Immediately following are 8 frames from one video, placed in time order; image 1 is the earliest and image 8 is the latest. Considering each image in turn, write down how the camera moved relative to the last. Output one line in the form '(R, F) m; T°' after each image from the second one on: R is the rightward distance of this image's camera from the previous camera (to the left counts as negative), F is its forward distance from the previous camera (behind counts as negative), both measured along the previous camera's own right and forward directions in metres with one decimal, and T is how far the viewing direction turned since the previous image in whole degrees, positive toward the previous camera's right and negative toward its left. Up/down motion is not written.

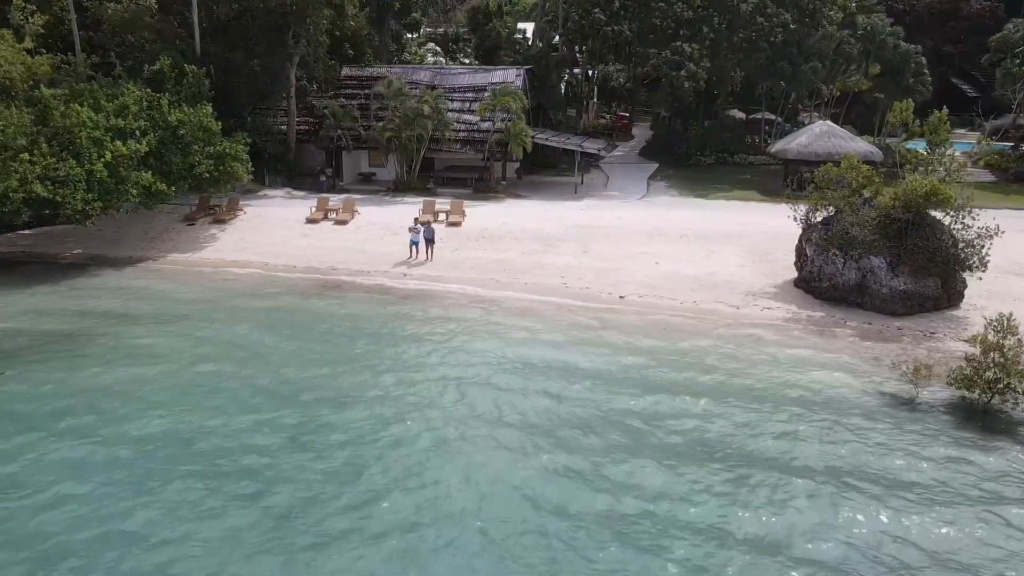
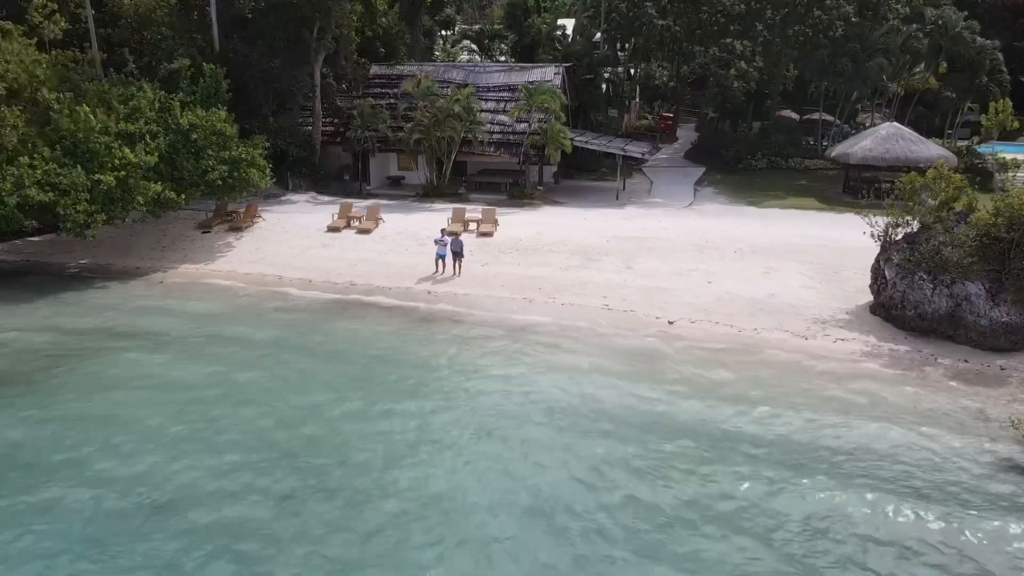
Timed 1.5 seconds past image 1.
(0.0, +1.9) m; -3°
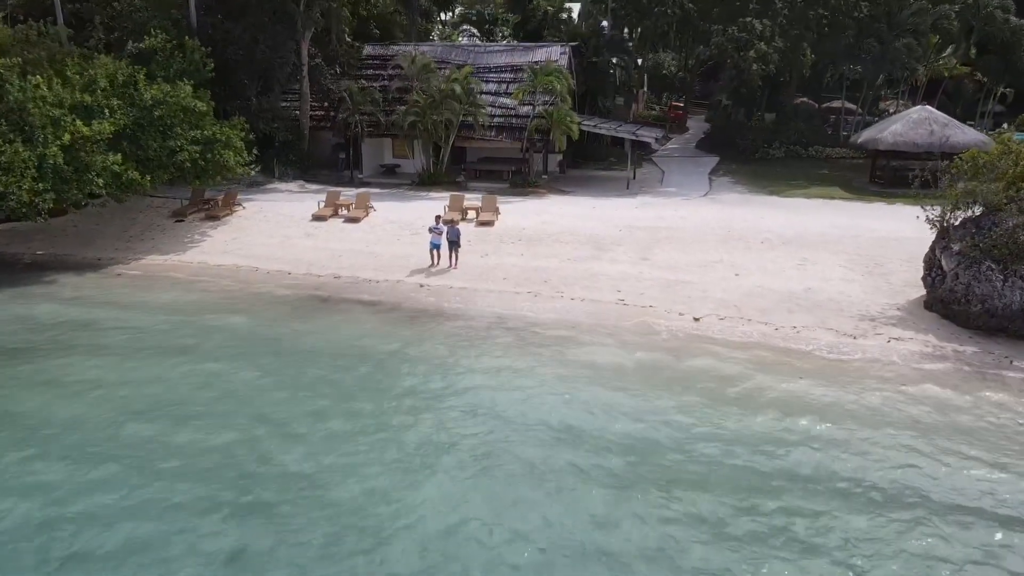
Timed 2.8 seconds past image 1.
(0.0, +1.9) m; 0°
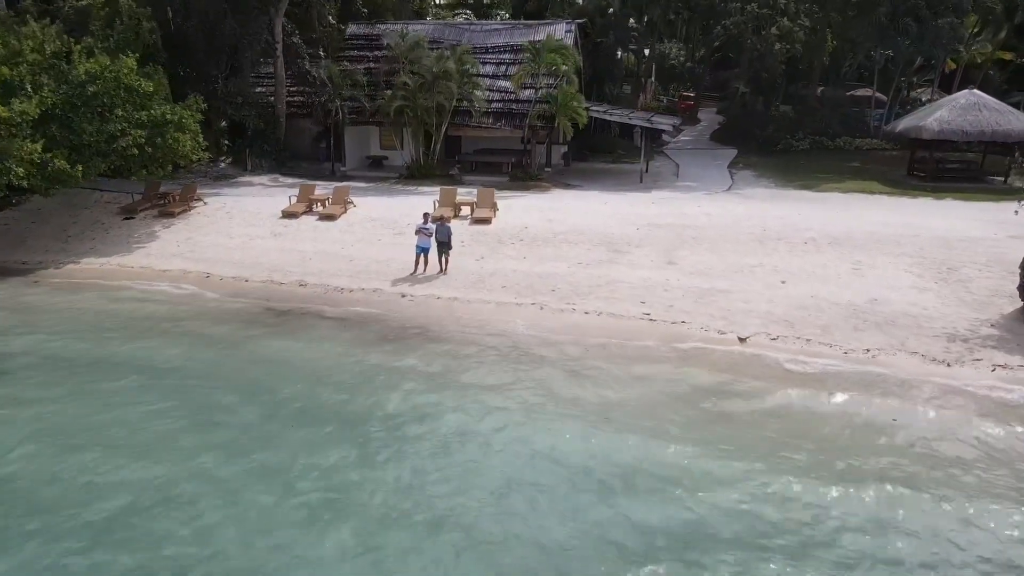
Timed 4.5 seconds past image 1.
(0.0, +2.6) m; 0°
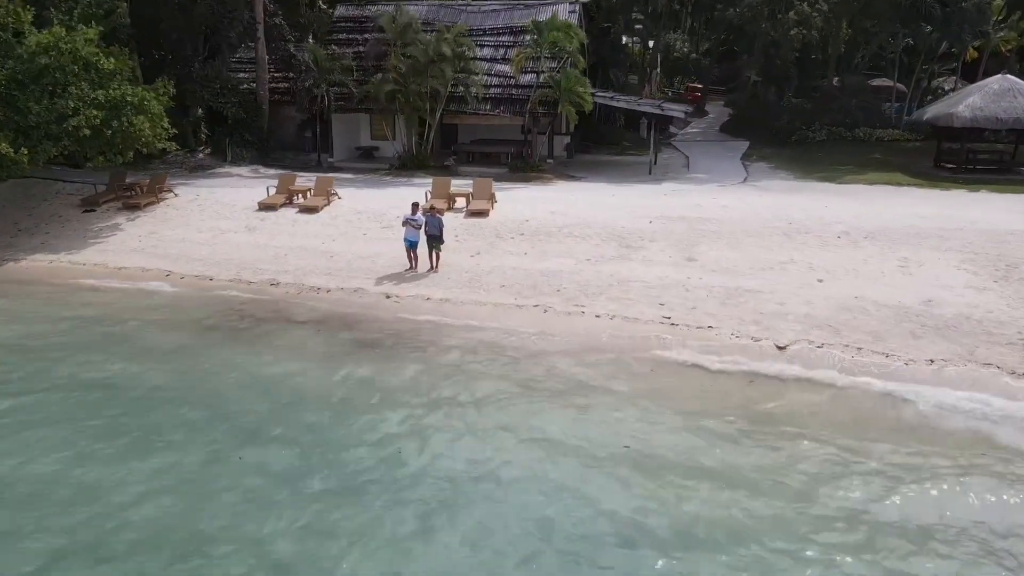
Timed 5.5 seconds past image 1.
(0.0, +1.6) m; 0°
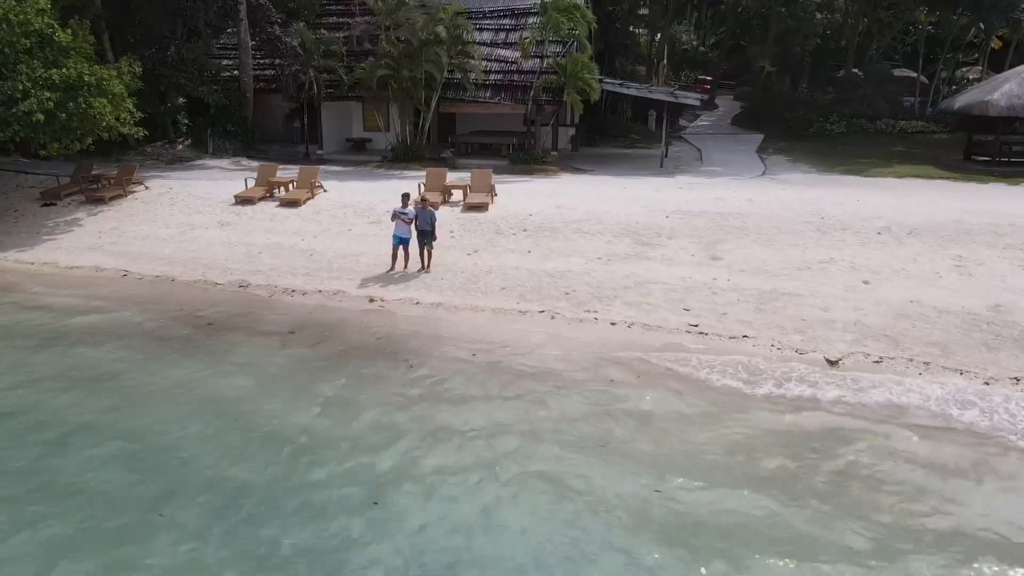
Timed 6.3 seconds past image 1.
(0.0, +1.4) m; 0°
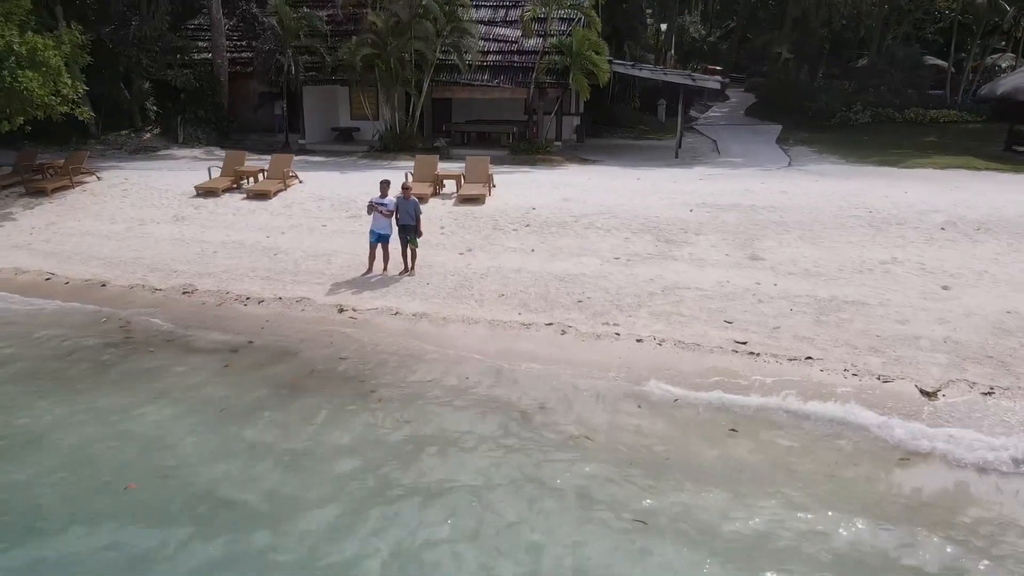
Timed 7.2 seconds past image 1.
(0.0, +1.8) m; 0°
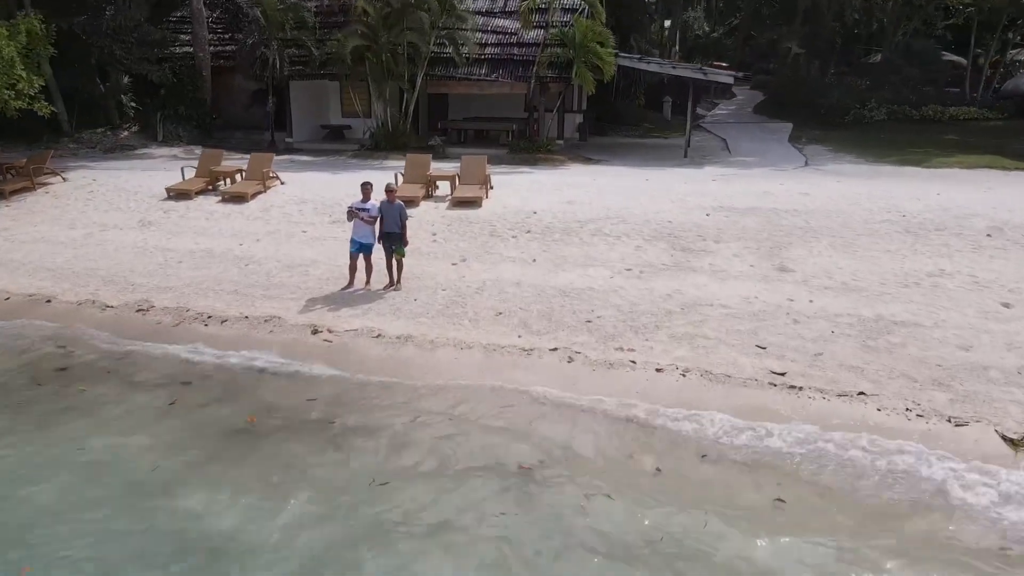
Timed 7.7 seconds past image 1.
(0.0, +1.0) m; 0°
